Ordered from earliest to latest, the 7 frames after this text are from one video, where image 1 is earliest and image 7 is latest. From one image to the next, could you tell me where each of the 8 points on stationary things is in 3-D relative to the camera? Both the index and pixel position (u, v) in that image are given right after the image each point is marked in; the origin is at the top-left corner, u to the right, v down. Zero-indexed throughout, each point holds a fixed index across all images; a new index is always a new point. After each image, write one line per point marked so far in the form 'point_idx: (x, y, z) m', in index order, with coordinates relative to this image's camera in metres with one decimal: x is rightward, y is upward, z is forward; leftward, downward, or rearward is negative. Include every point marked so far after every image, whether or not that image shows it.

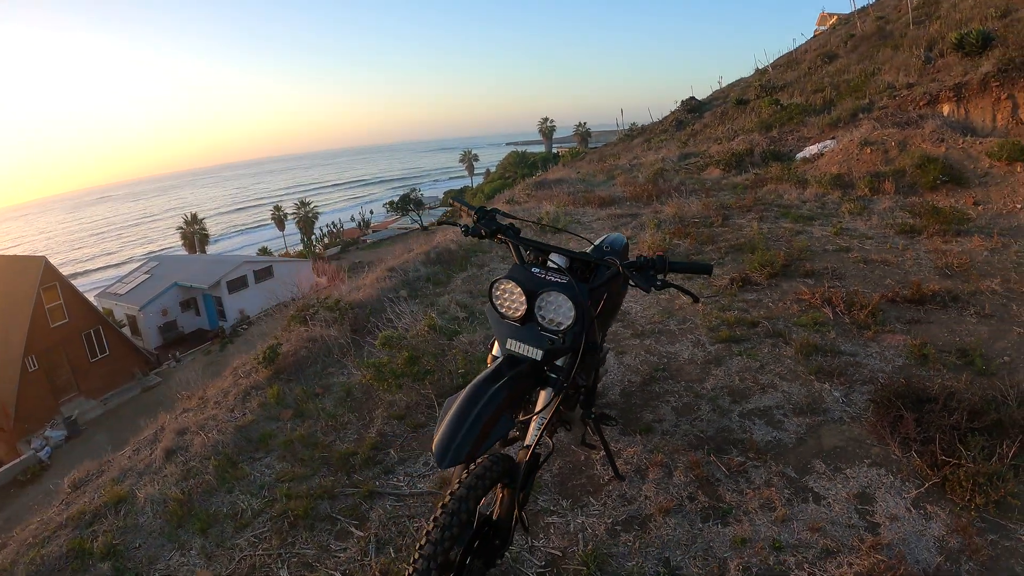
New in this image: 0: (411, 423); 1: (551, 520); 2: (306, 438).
0: (-0.5, -0.8, +4.2) m
1: (+0.4, -1.1, +3.6) m
2: (-1.1, -0.8, +4.0) m
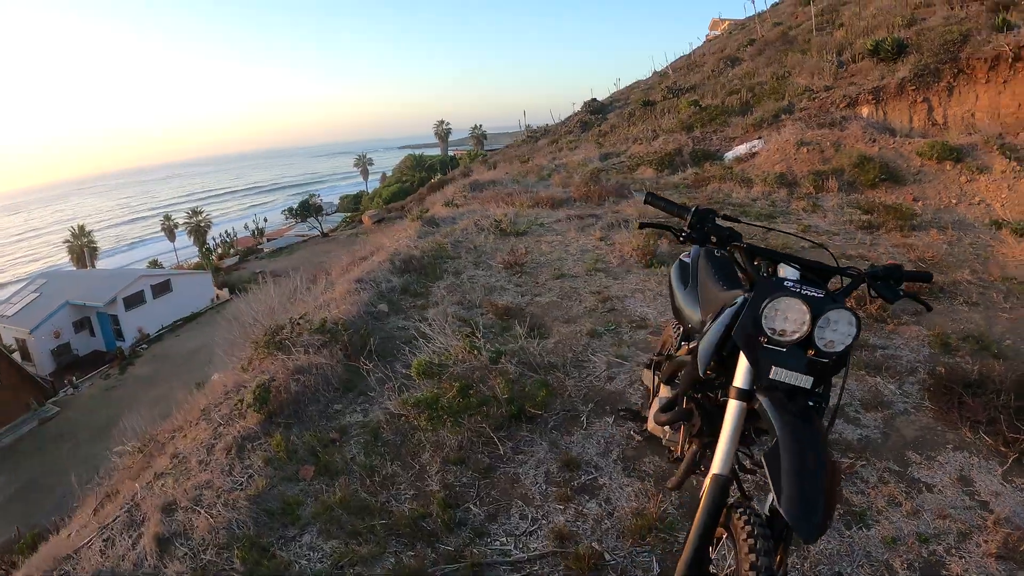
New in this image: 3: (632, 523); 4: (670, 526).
0: (-0.2, -0.9, +3.4) m
1: (+0.9, -1.1, +3.2) m
2: (-0.7, -0.9, +3.1) m
3: (+0.5, -1.0, +3.2) m
4: (+0.7, -1.0, +3.2) m
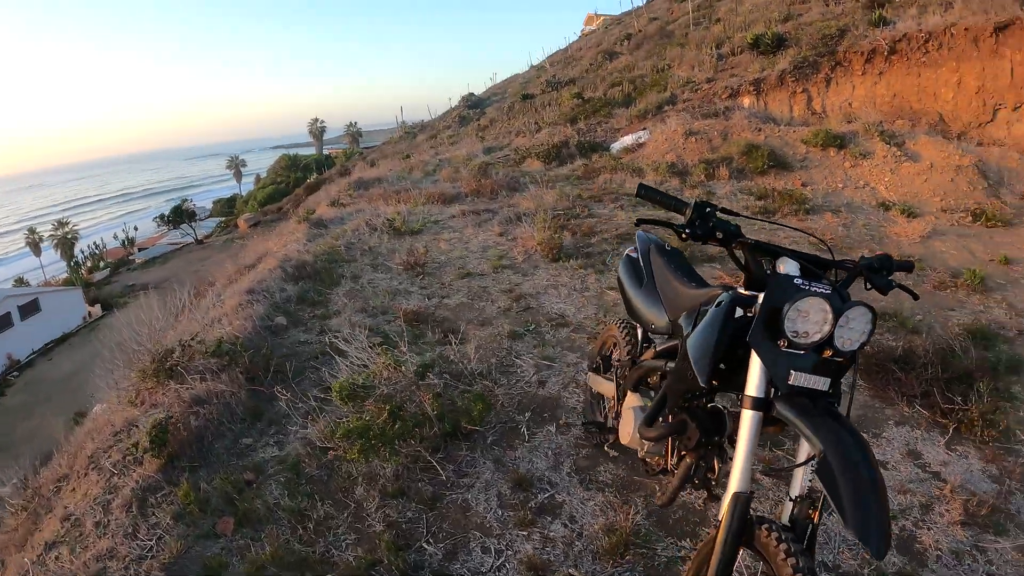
0: (-0.4, -0.9, +3.0) m
1: (+0.7, -1.0, +2.9) m
2: (-0.8, -0.9, +2.5) m
3: (+0.4, -1.0, +2.8) m
4: (+0.5, -1.0, +2.9) m
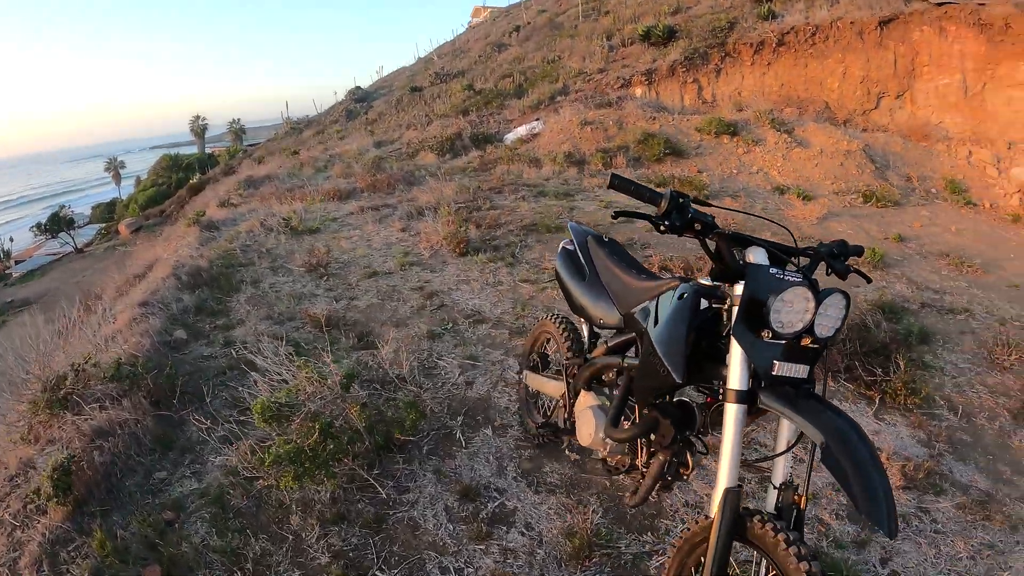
0: (-0.5, -0.9, +2.7) m
1: (+0.6, -1.0, +2.9) m
2: (-0.9, -1.0, +2.2) m
3: (+0.2, -1.0, +2.7) m
4: (+0.4, -1.0, +2.8) m
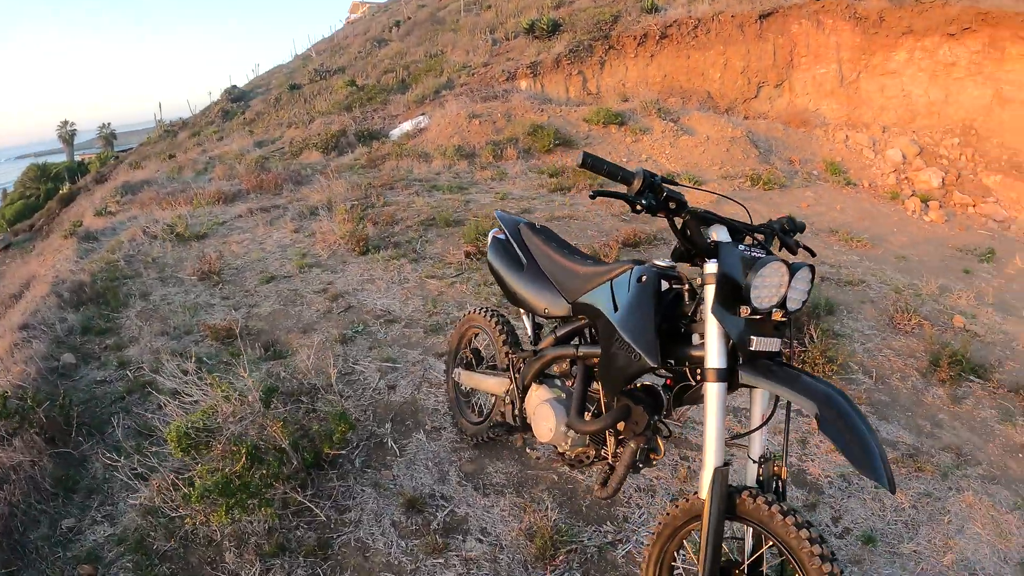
0: (-0.7, -0.9, +2.5) m
1: (+0.4, -0.9, +2.8) m
2: (-1.0, -1.0, +1.9) m
3: (+0.1, -0.9, +2.6) m
4: (+0.2, -0.9, +2.7) m
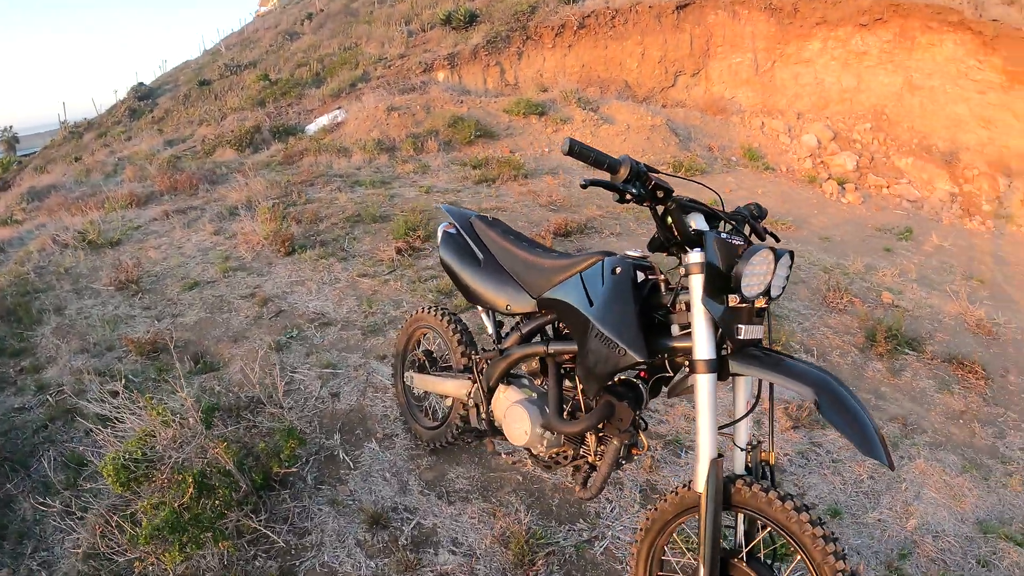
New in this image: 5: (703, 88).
0: (-0.8, -0.9, +2.3) m
1: (+0.3, -0.9, +2.7) m
2: (-1.0, -1.0, +1.7) m
3: (0.0, -0.9, +2.5) m
4: (+0.1, -0.9, +2.6) m
5: (+3.4, +3.6, +13.2) m
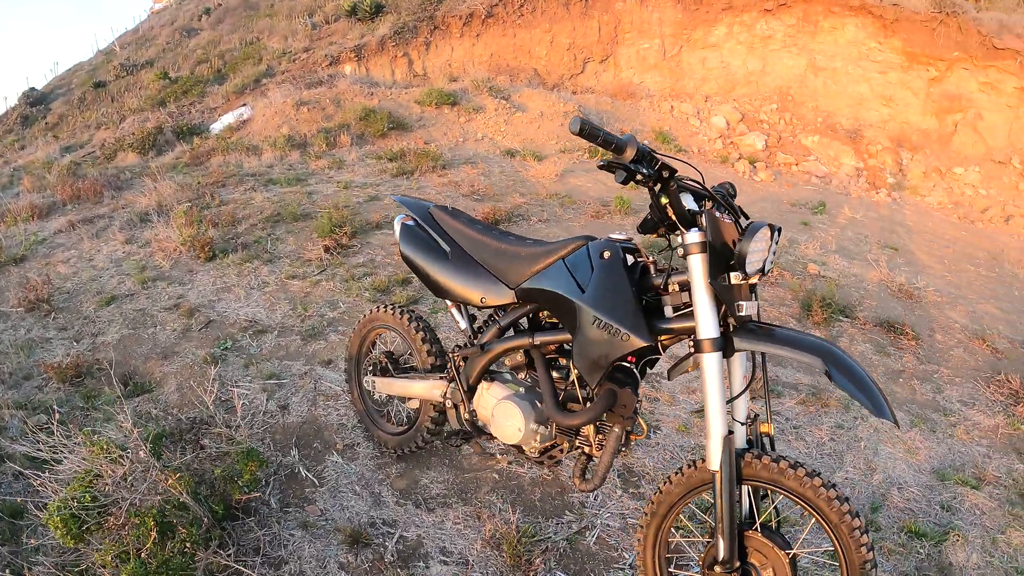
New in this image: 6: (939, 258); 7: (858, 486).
0: (-0.7, -0.9, +2.1) m
1: (+0.2, -0.9, +2.6) m
2: (-0.9, -1.1, +1.5) m
3: (0.0, -0.9, +2.4) m
4: (+0.1, -0.9, +2.5) m
5: (+2.0, +4.0, +13.3) m
6: (+4.3, +0.3, +7.3) m
7: (+1.5, -0.9, +3.2) m
